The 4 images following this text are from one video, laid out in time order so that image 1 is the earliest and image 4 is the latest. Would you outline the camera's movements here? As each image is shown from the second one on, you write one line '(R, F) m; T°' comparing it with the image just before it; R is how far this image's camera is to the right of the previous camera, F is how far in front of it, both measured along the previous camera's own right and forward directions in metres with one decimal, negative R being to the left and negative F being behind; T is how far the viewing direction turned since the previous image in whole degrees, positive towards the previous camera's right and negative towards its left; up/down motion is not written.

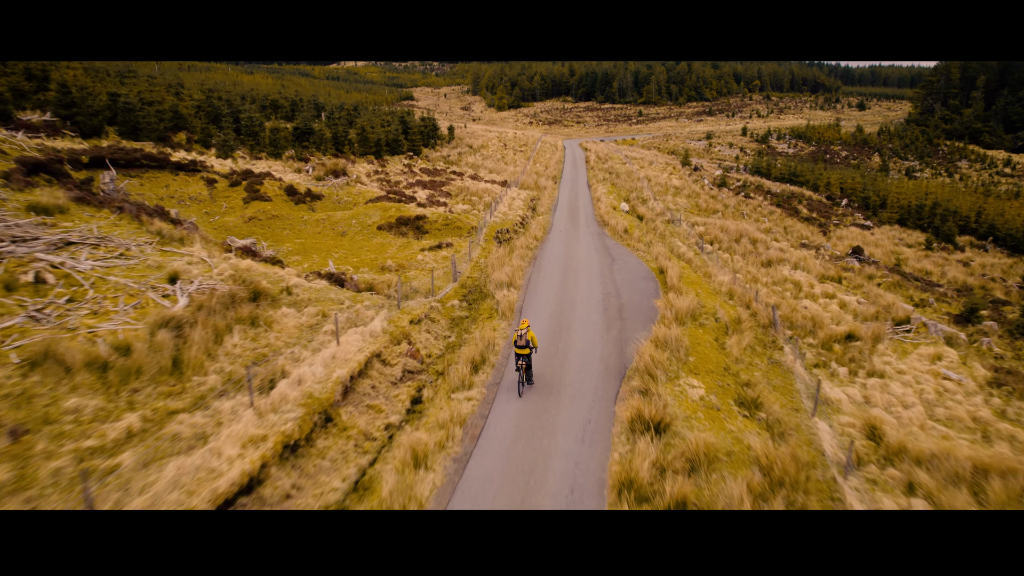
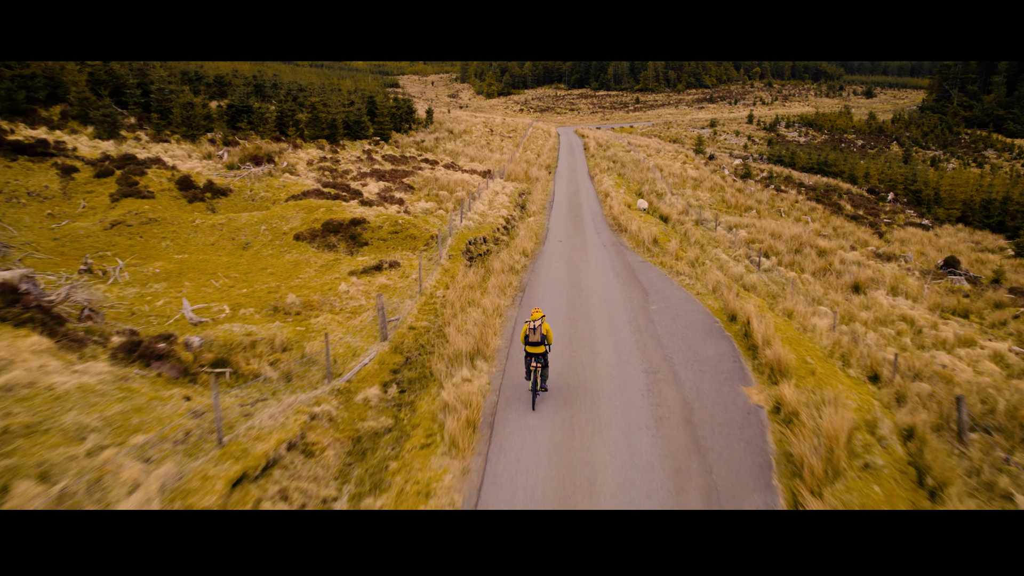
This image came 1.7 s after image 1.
(+0.3, +7.2) m; +1°
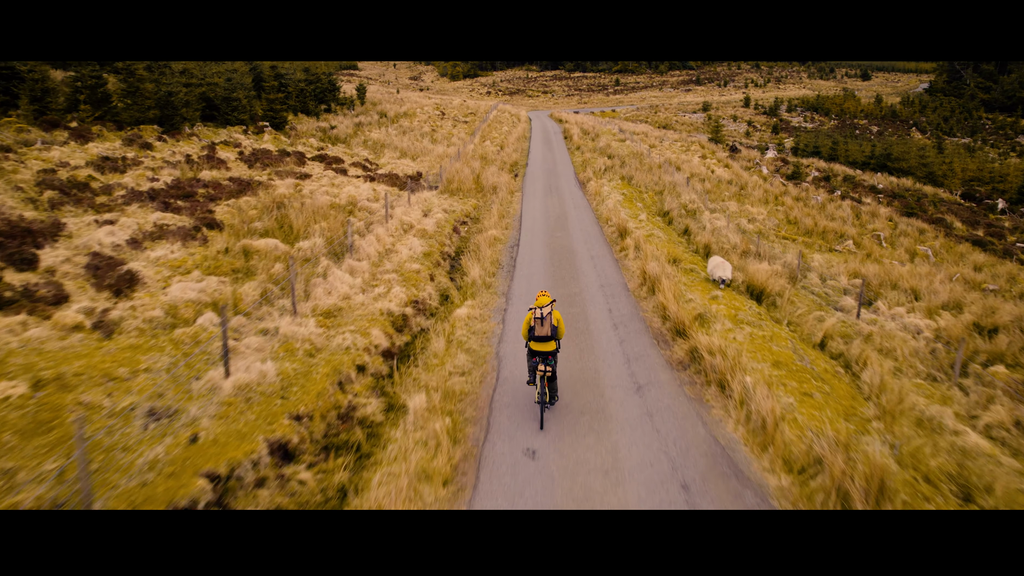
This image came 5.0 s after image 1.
(+0.9, +12.3) m; +2°
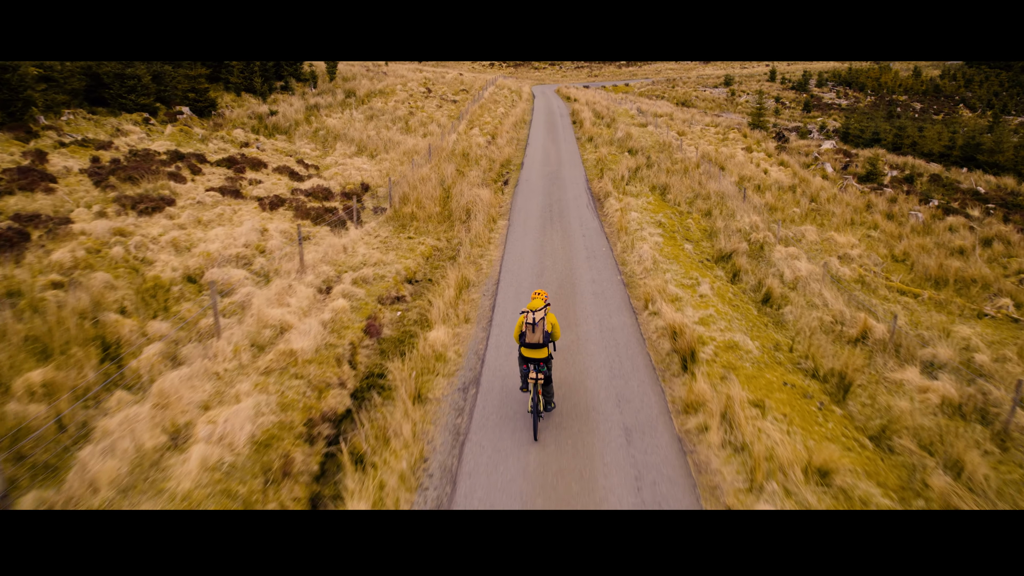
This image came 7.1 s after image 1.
(+0.5, +6.4) m; -1°
